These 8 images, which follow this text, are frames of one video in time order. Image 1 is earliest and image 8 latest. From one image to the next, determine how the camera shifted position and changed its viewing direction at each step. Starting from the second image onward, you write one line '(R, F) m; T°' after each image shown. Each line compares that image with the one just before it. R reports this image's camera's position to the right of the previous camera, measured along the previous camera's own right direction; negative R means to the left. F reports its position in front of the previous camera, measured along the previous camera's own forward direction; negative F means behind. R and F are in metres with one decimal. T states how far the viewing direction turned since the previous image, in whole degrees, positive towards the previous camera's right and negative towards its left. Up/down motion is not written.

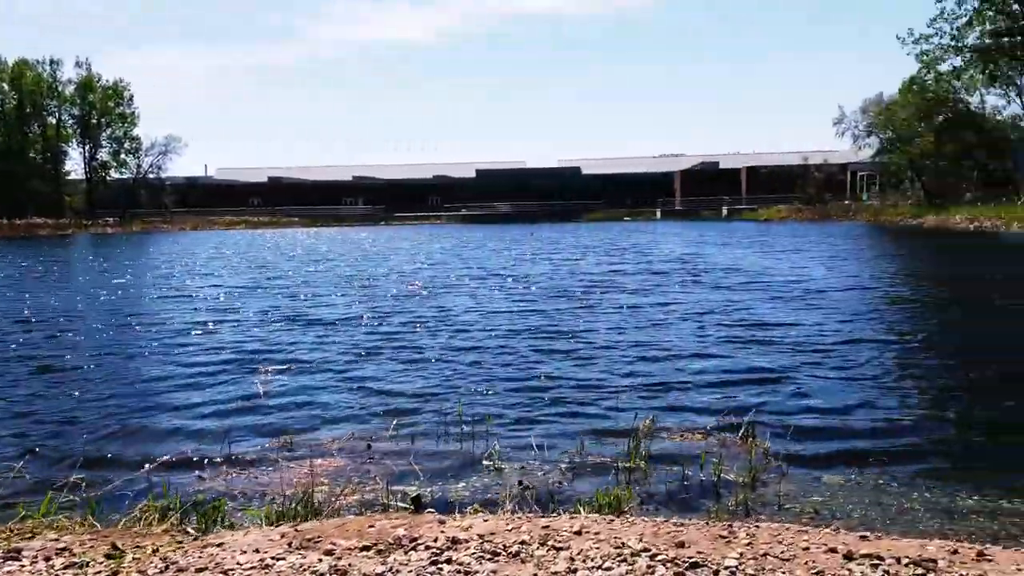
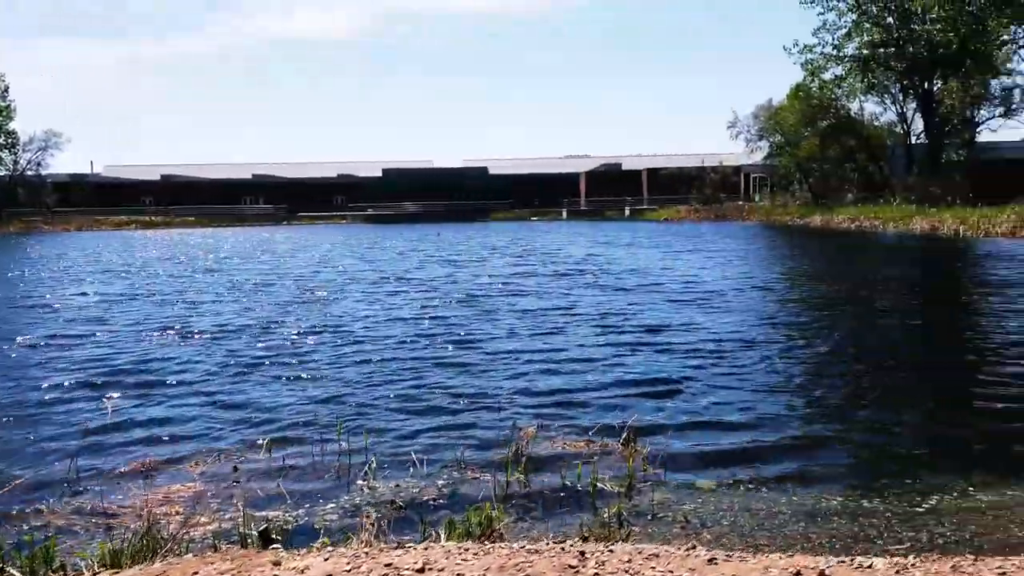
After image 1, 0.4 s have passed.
(+0.2, +0.1) m; +7°
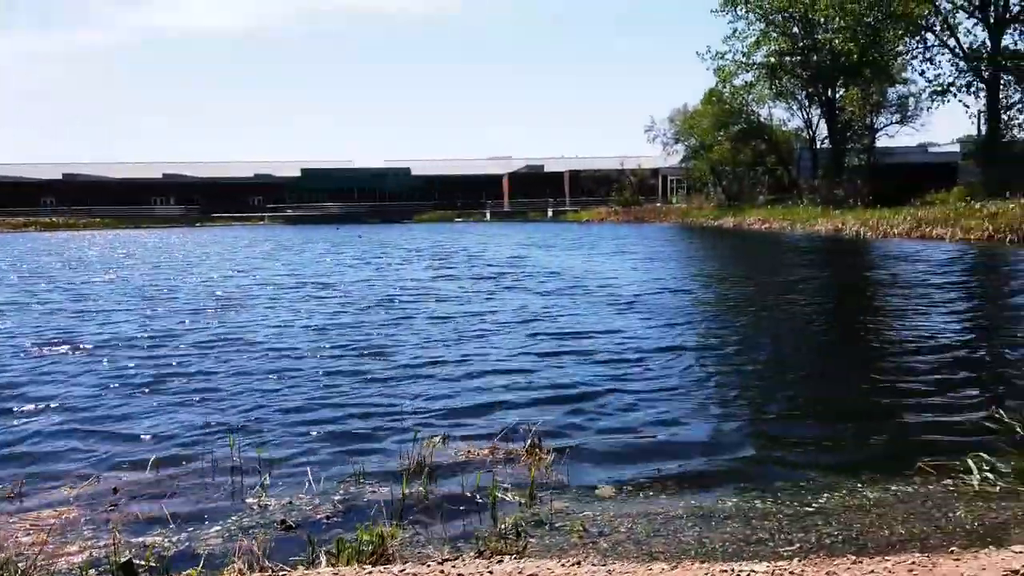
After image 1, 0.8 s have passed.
(+0.1, +0.1) m; +6°
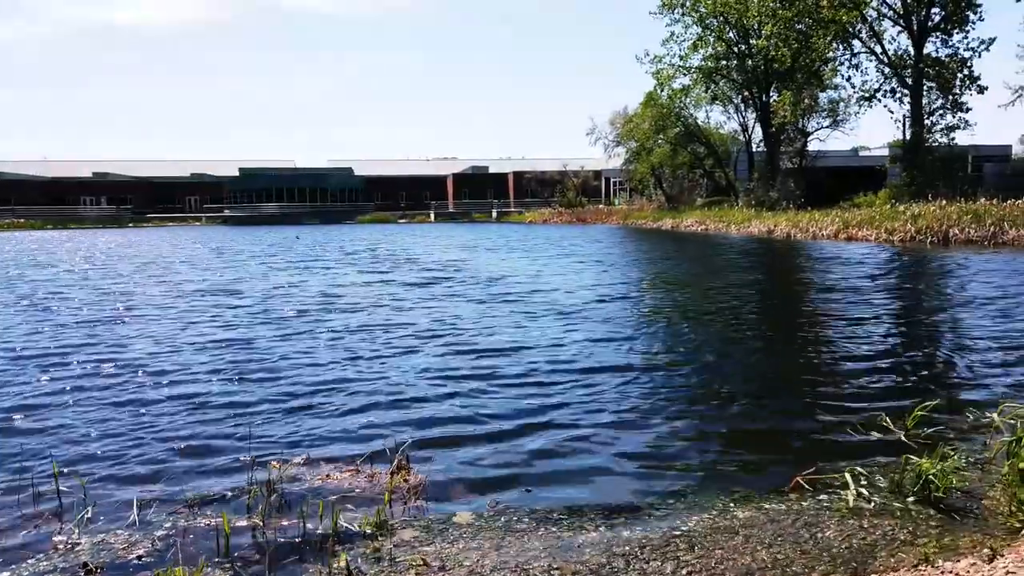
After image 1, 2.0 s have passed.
(+0.4, +0.2) m; +4°
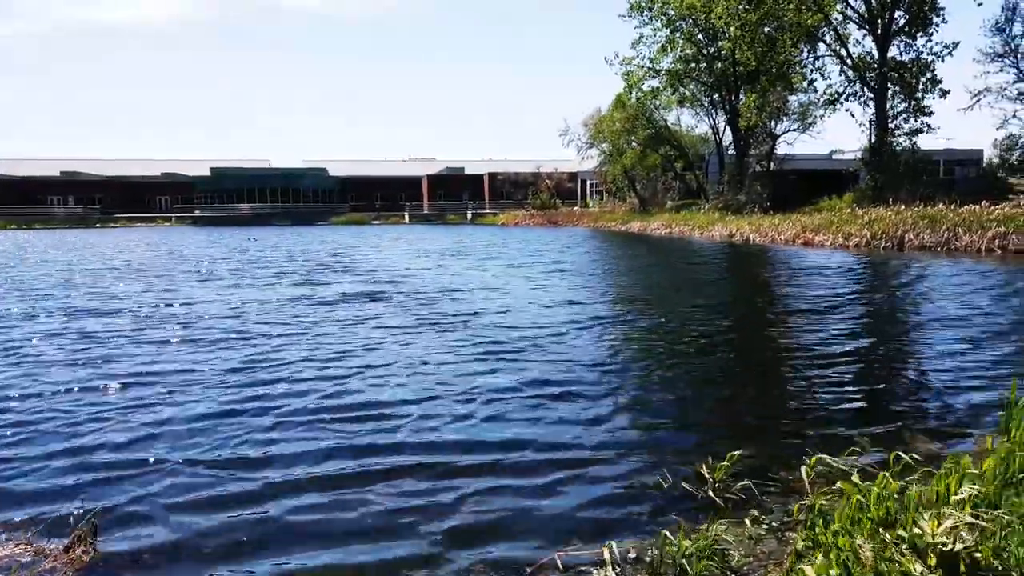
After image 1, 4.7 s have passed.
(+1.0, +0.6) m; +1°
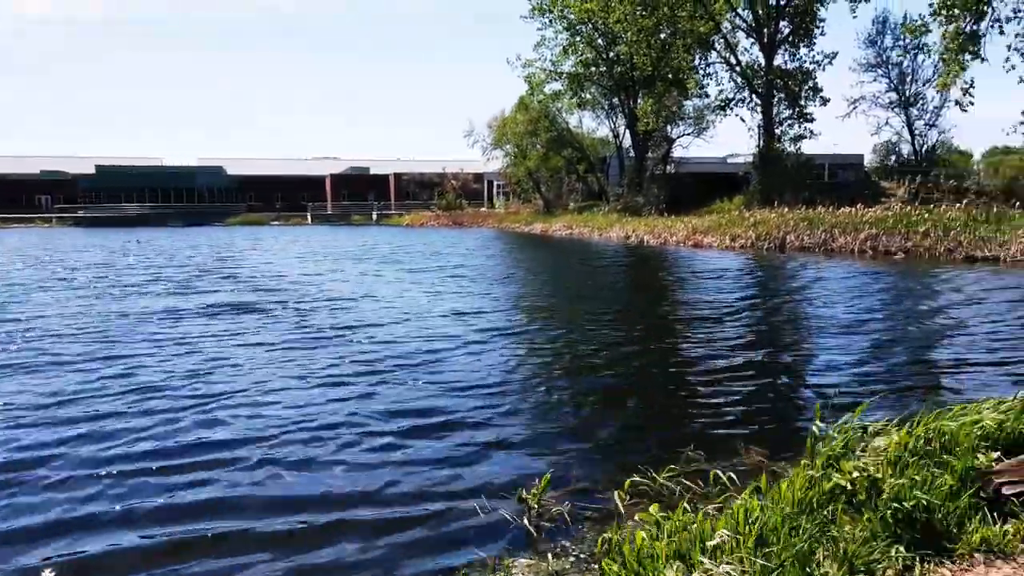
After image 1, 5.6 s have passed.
(+0.4, +0.2) m; +7°
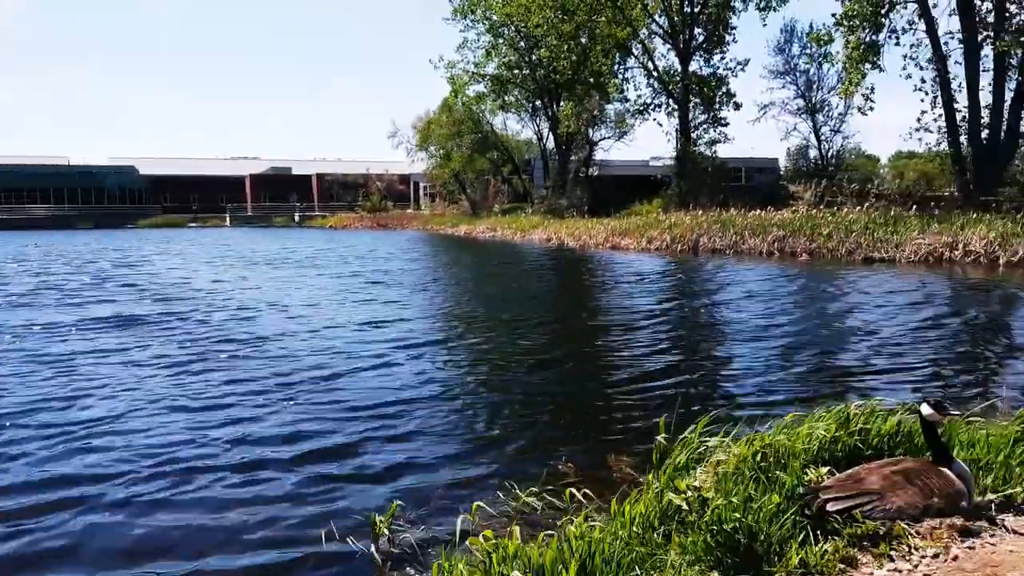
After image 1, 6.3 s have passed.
(+0.3, +0.1) m; +5°
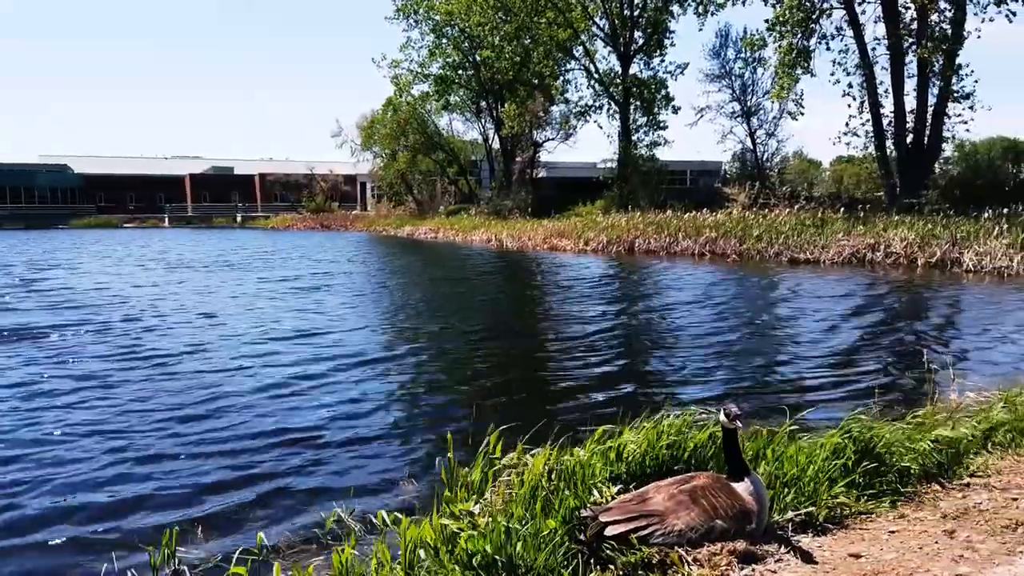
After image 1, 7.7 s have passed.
(+0.5, +0.2) m; +4°
